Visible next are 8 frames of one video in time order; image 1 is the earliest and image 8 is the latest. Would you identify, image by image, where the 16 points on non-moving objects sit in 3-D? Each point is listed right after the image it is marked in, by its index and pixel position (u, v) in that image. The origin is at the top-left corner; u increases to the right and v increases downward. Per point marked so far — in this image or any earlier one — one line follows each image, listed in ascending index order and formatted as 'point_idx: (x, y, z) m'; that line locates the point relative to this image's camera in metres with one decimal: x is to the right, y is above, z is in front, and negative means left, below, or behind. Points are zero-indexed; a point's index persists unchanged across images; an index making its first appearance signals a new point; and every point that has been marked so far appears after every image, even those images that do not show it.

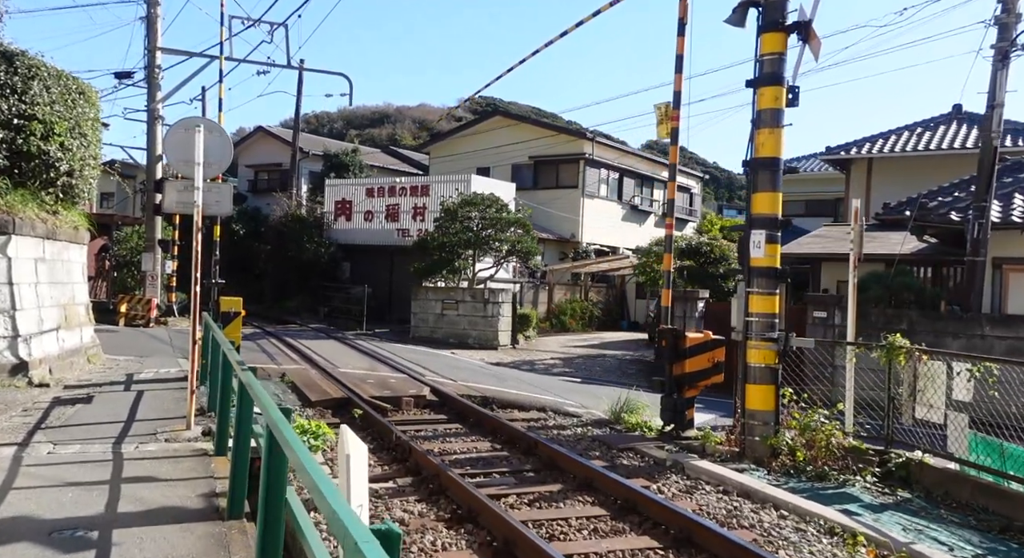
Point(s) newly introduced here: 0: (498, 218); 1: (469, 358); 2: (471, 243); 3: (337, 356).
0: (-0.4, +1.4, +19.7) m
1: (-0.9, -1.6, +16.6) m
2: (-1.0, +0.9, +19.8) m
3: (-2.9, -1.3, +14.1) m
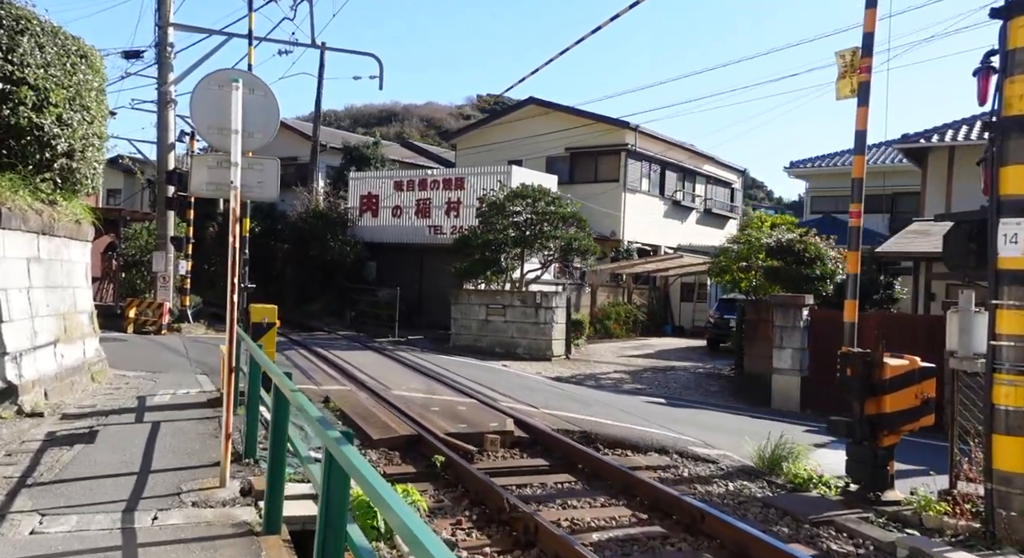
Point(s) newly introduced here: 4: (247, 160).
0: (+0.7, +1.4, +17.6) m
1: (+0.2, -1.6, +14.6) m
2: (+0.1, +0.8, +17.8) m
3: (-1.9, -1.3, +12.1) m
4: (-2.0, +0.9, +6.3) m
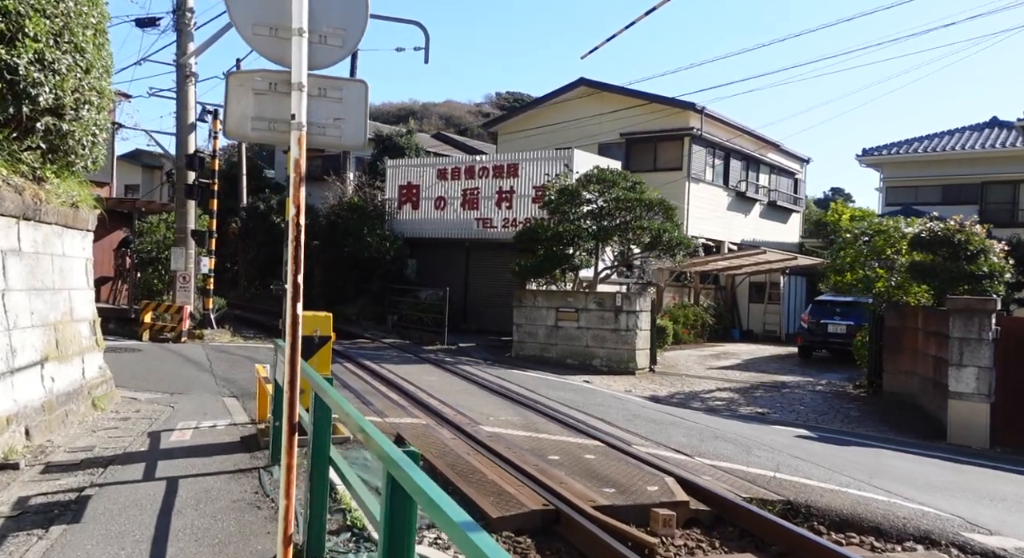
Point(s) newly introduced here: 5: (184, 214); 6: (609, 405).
0: (+2.1, +1.4, +15.1) m
1: (+1.5, -1.6, +12.0) m
2: (+1.5, +0.9, +15.2) m
3: (-0.6, -1.3, +9.6) m
4: (-0.9, +0.9, +3.8) m
5: (-7.0, +1.4, +18.0) m
6: (+1.1, -1.5, +9.9) m
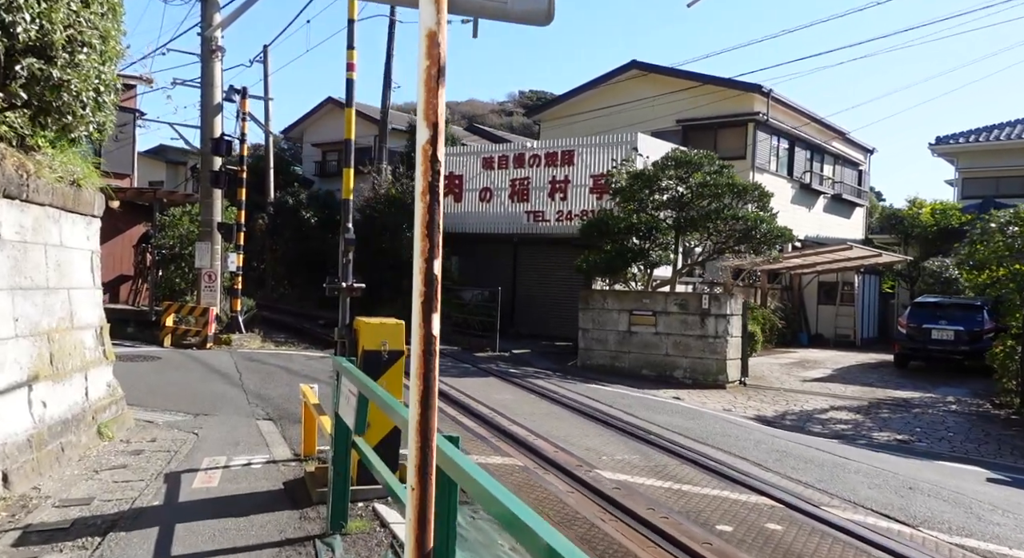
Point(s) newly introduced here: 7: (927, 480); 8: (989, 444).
0: (+3.2, +1.4, +13.1) m
1: (+2.5, -1.6, +10.1) m
2: (+2.6, +0.9, +13.3) m
3: (+0.3, -1.3, +7.7) m
4: (-0.1, +0.9, +2.0) m
5: (-5.8, +1.4, +16.3) m
6: (+2.1, -1.5, +8.0) m
7: (+3.1, -1.5, +6.2) m
8: (+5.1, -1.8, +9.1) m
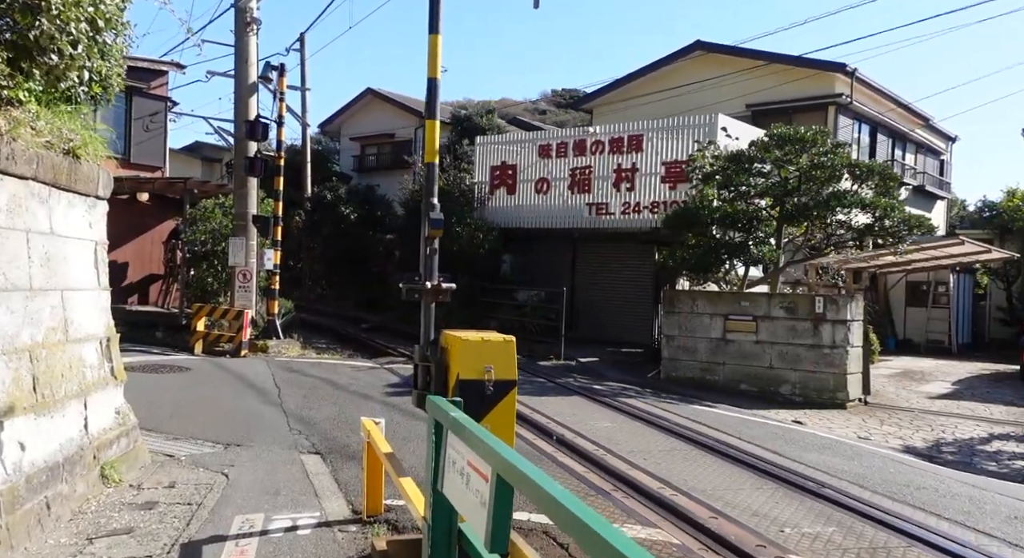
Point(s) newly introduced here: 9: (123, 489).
0: (+4.2, +1.4, +11.2) m
1: (+3.4, -1.6, +8.2) m
2: (+3.6, +0.9, +11.4) m
3: (+1.1, -1.3, +5.9) m
4: (+0.5, +0.9, +0.2) m
5: (-4.7, +1.5, +14.7) m
6: (+2.9, -1.5, +6.1) m
7: (+3.8, -1.5, +4.3) m
8: (+6.0, -1.8, +7.1) m
9: (-2.7, -1.5, +6.0) m
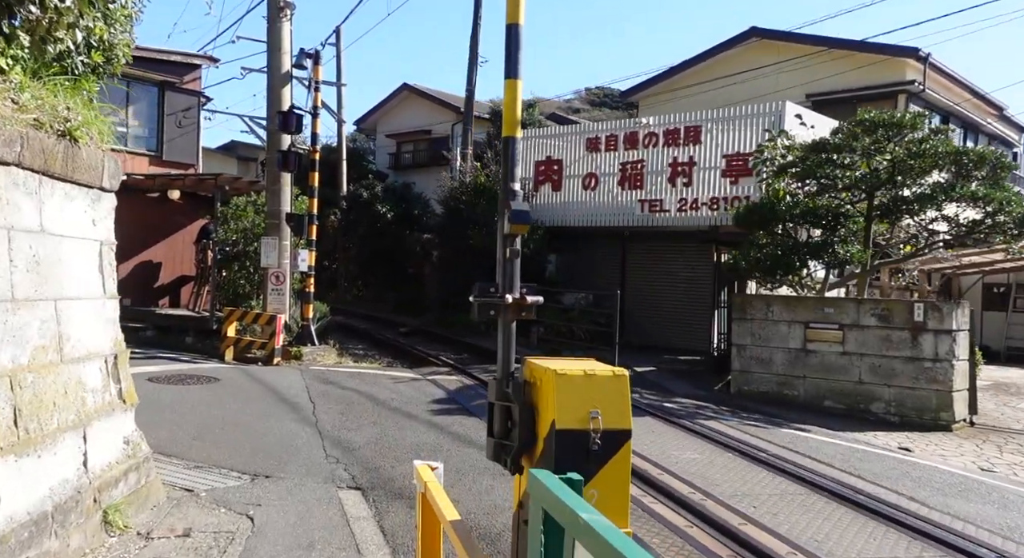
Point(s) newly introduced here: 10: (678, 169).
0: (+4.9, +1.4, +10.0) m
1: (+4.0, -1.6, +7.0) m
2: (+4.3, +0.8, +10.2) m
3: (+1.6, -1.4, +4.8) m
4: (+0.8, +0.8, -0.9) m
5: (-3.8, +1.4, +13.8) m
6: (+3.4, -1.5, +4.9) m
7: (+4.3, -1.6, +3.1) m
8: (+6.5, -1.8, +5.8) m
9: (-2.3, -1.5, +5.0) m
10: (+3.2, +2.0, +15.8) m
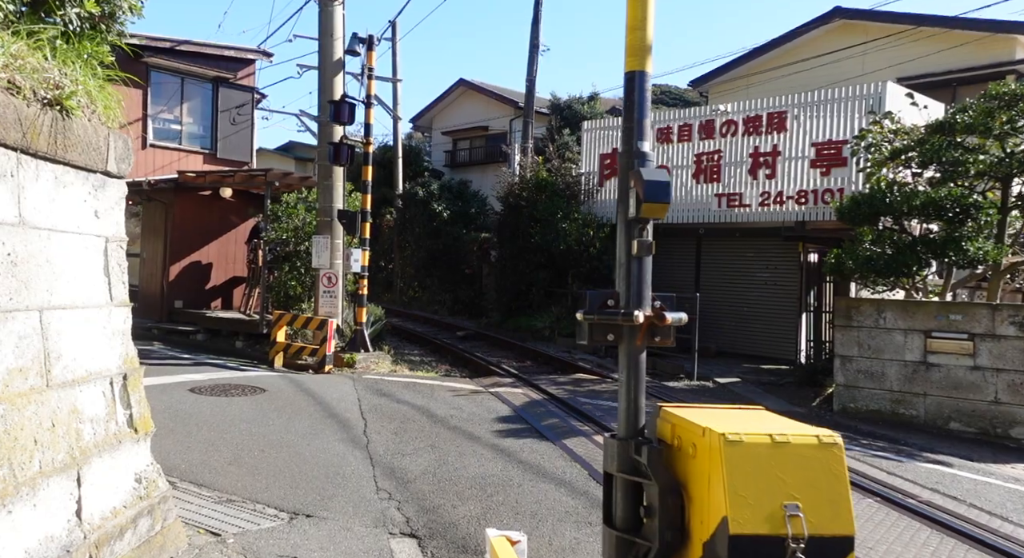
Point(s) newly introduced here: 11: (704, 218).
0: (+5.6, +1.4, +8.5) m
1: (+4.5, -1.7, +5.6) m
2: (+5.1, +0.8, +8.8) m
3: (+2.0, -1.4, +3.6) m
4: (+0.8, +0.8, -2.1) m
5: (-2.8, +1.4, +12.9) m
6: (+3.8, -1.5, +3.5) m
7: (+4.6, -1.6, +1.7) m
8: (+7.0, -1.8, +4.2) m
9: (-1.8, -1.5, +4.0) m
10: (+4.3, +2.0, +14.5) m
11: (+3.5, +1.1, +15.3) m
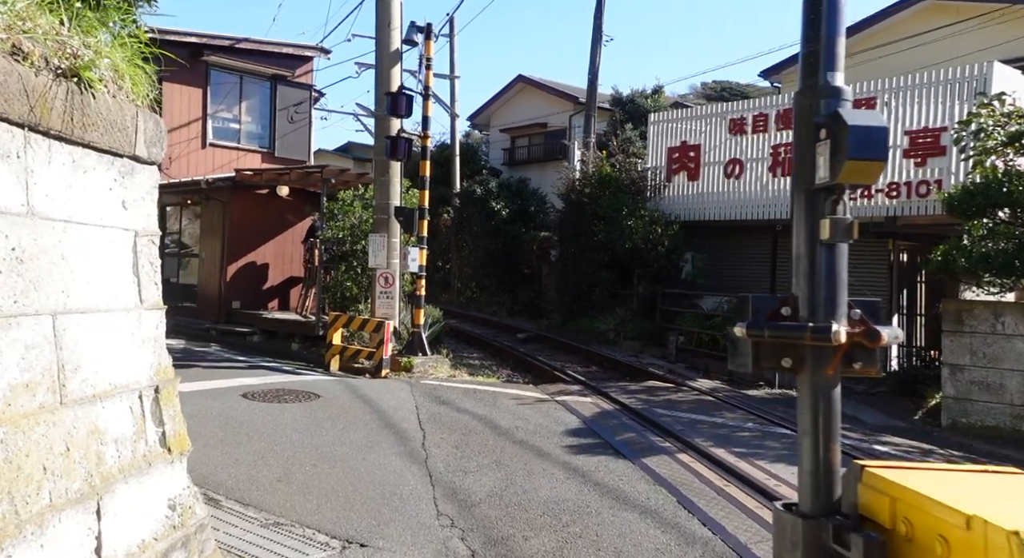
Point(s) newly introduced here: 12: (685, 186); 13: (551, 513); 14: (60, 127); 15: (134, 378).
0: (+6.3, +1.4, +7.4) m
1: (+5.0, -1.7, +4.6) m
2: (+5.7, +0.8, +7.7) m
3: (+2.4, -1.4, +2.7) m
4: (+0.8, +0.8, -2.8) m
5: (-1.8, +1.4, +12.4) m
6: (+4.2, -1.5, +2.6) m
7: (+4.8, -1.6, +0.7) m
8: (+7.4, -1.8, +3.0) m
9: (-1.4, -1.5, +3.5) m
10: (+5.4, +2.0, +13.5) m
11: (+4.6, +1.1, +14.4) m
12: (+3.4, +1.8, +16.1) m
13: (+0.2, -1.5, +5.3) m
14: (-1.7, +0.5, +3.1) m
15: (-1.7, -0.5, +3.8) m
